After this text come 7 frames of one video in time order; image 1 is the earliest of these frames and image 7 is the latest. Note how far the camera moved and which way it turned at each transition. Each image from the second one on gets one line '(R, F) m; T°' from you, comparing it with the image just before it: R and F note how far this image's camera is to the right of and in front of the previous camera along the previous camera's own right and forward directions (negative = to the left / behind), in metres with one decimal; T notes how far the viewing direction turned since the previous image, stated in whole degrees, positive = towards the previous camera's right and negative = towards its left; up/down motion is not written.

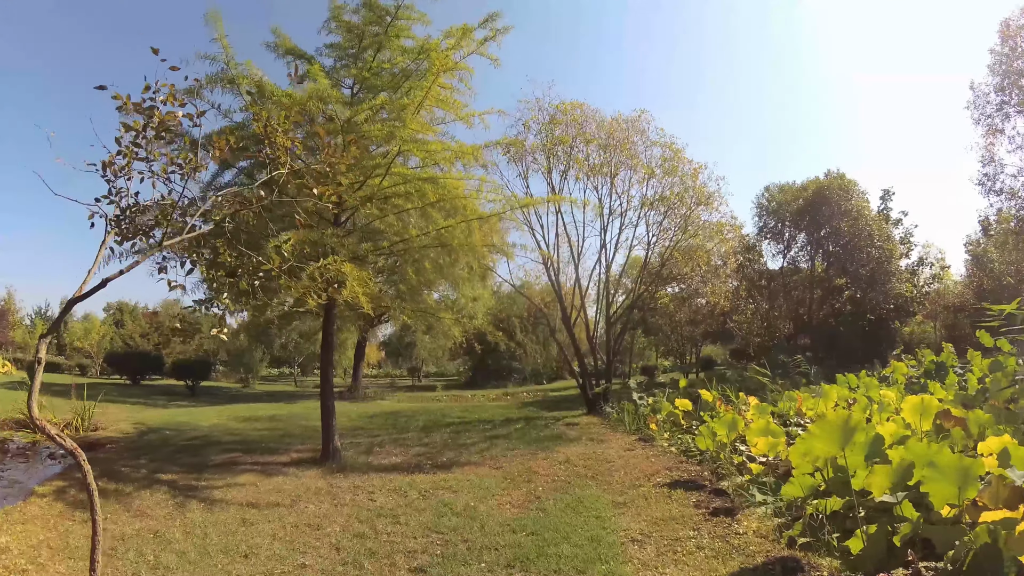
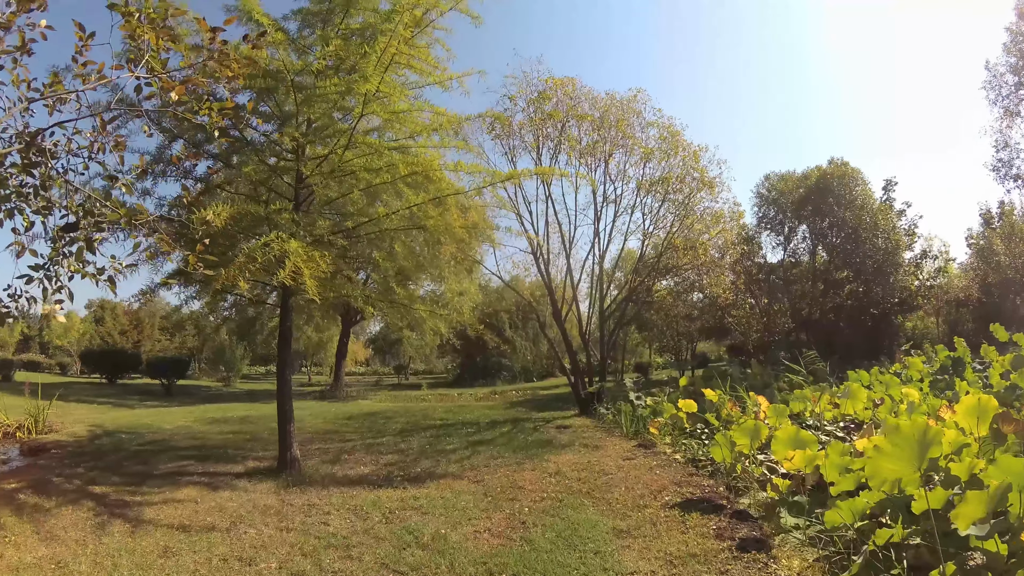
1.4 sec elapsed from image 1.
(+0.1, +0.7) m; +1°
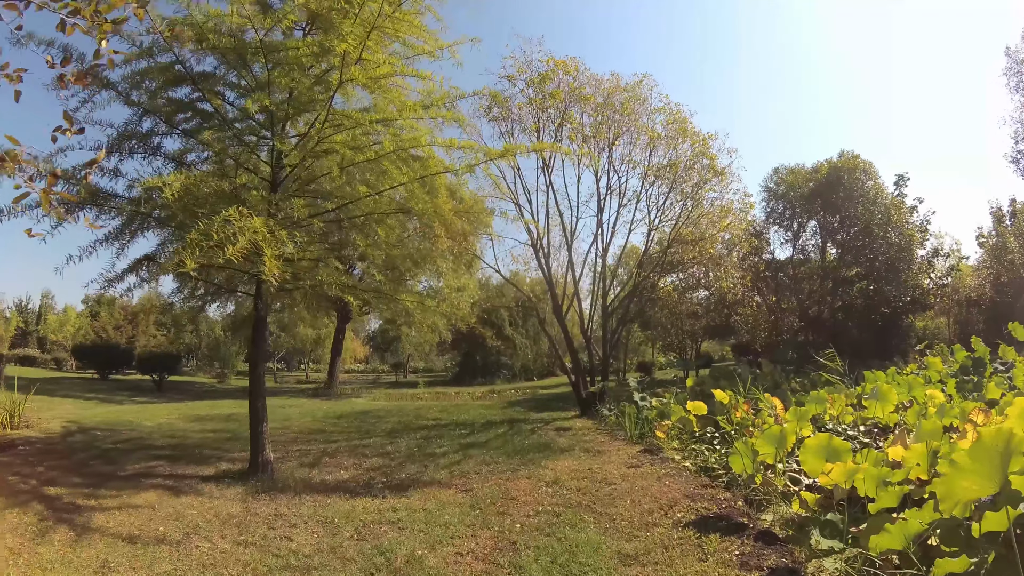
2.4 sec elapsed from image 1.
(+0.1, +0.4) m; 0°
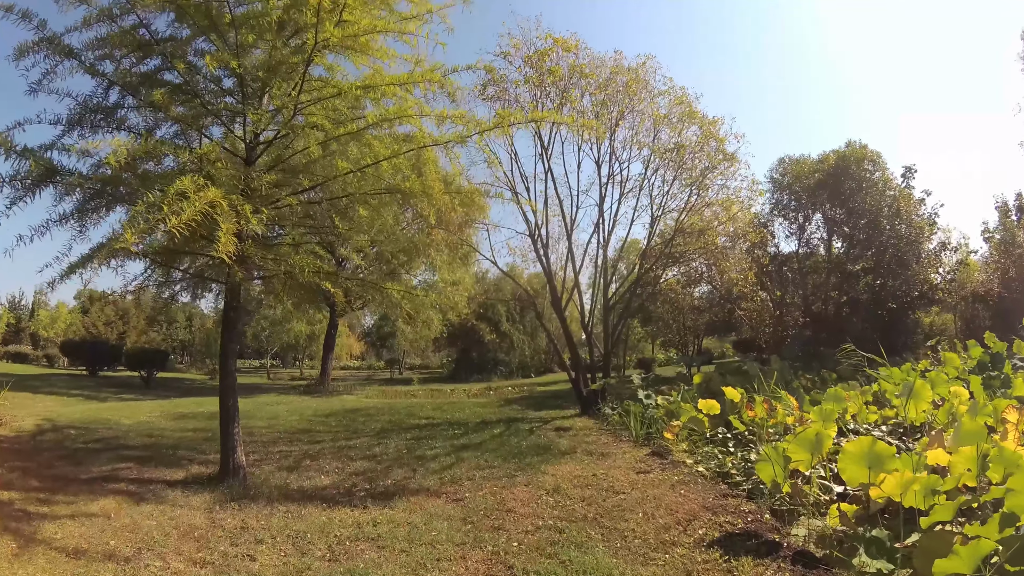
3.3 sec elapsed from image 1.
(0.0, +0.4) m; 0°
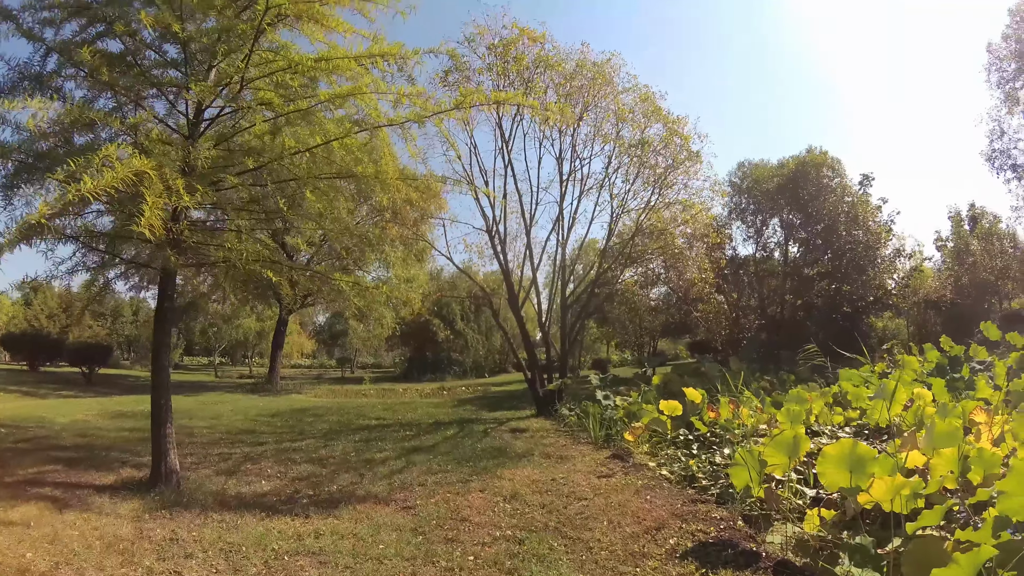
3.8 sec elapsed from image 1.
(0.0, +0.2) m; +4°
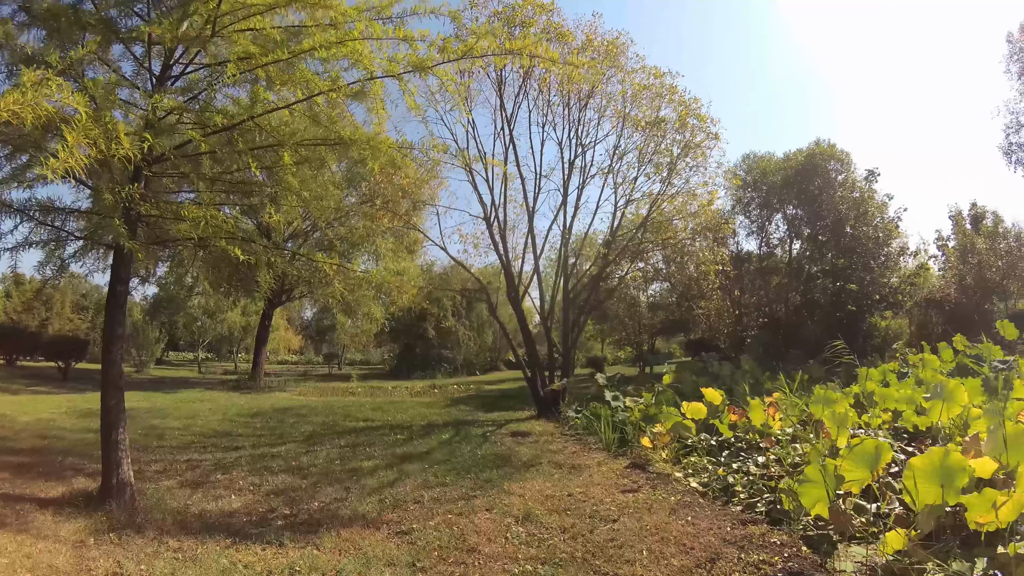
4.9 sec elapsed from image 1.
(-0.1, +0.5) m; +1°
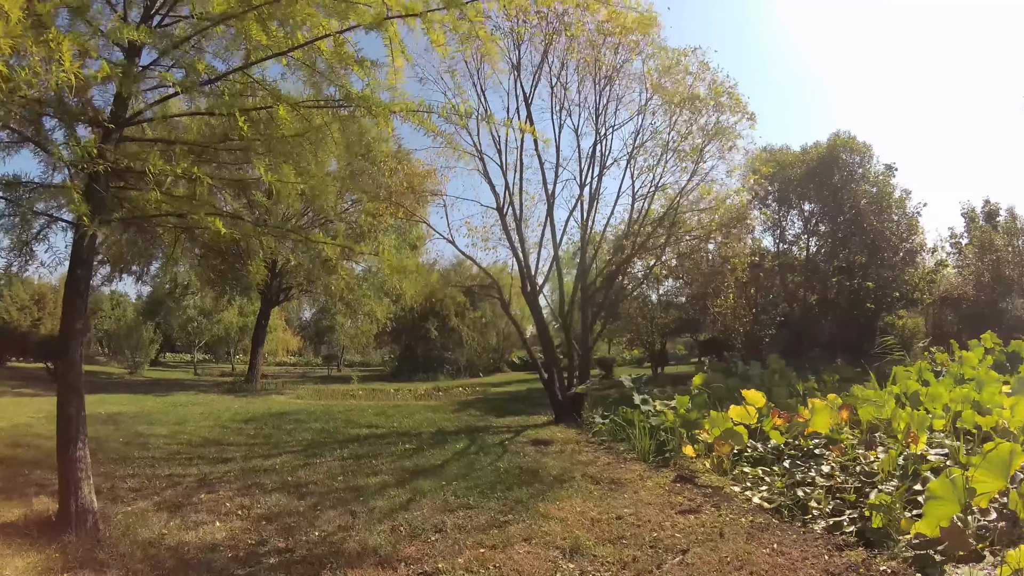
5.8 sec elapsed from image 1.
(-0.2, +0.5) m; 0°
